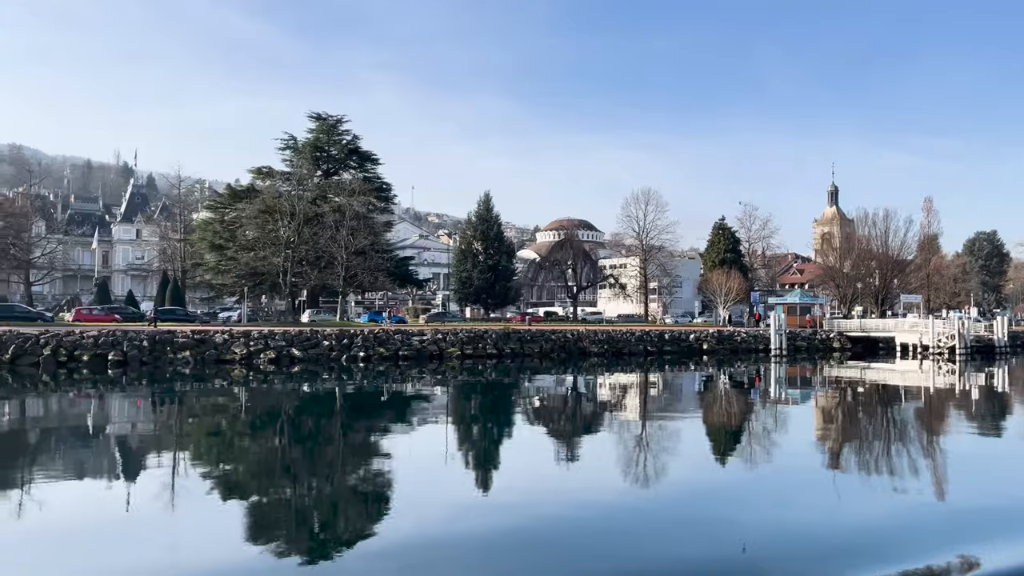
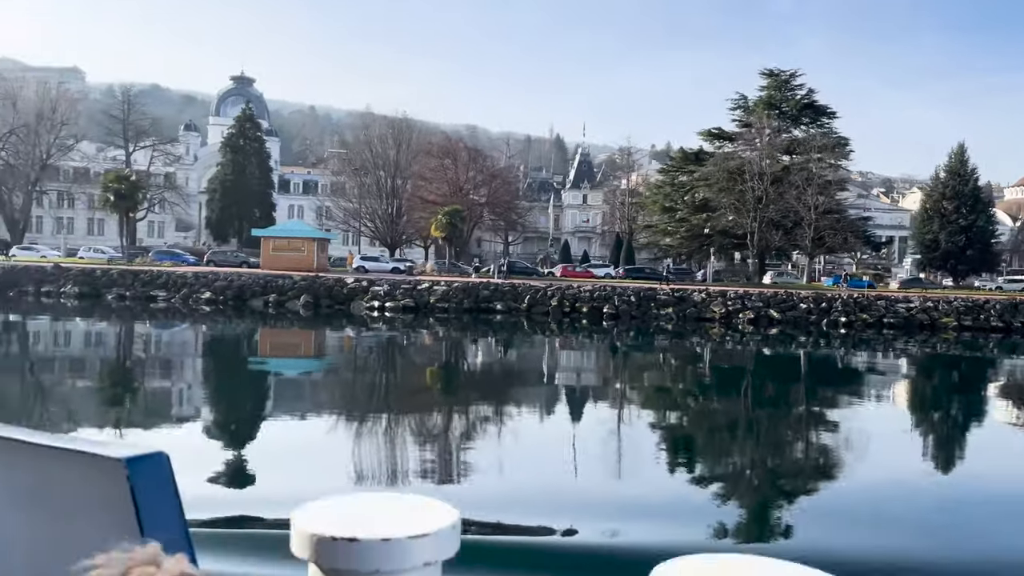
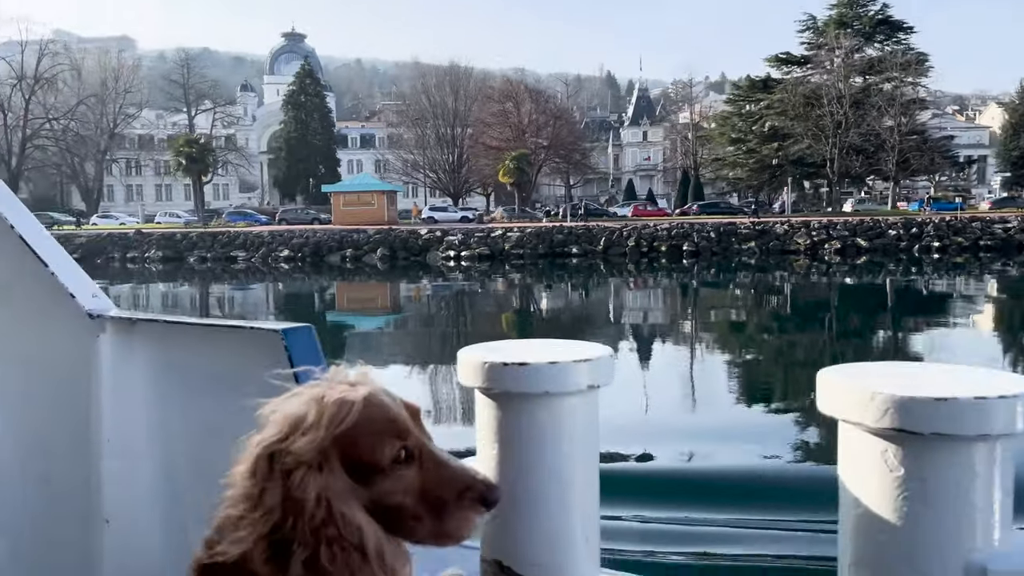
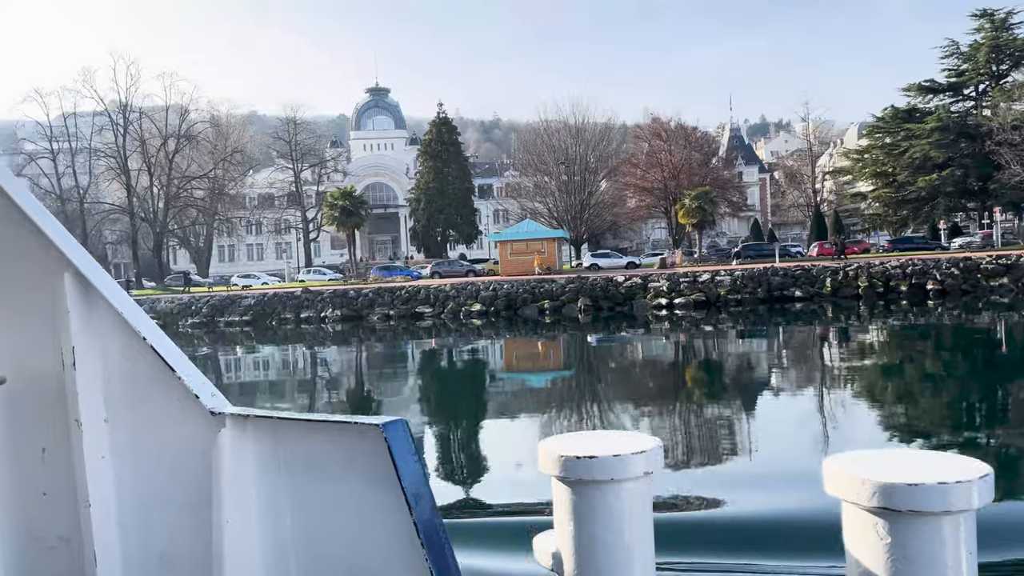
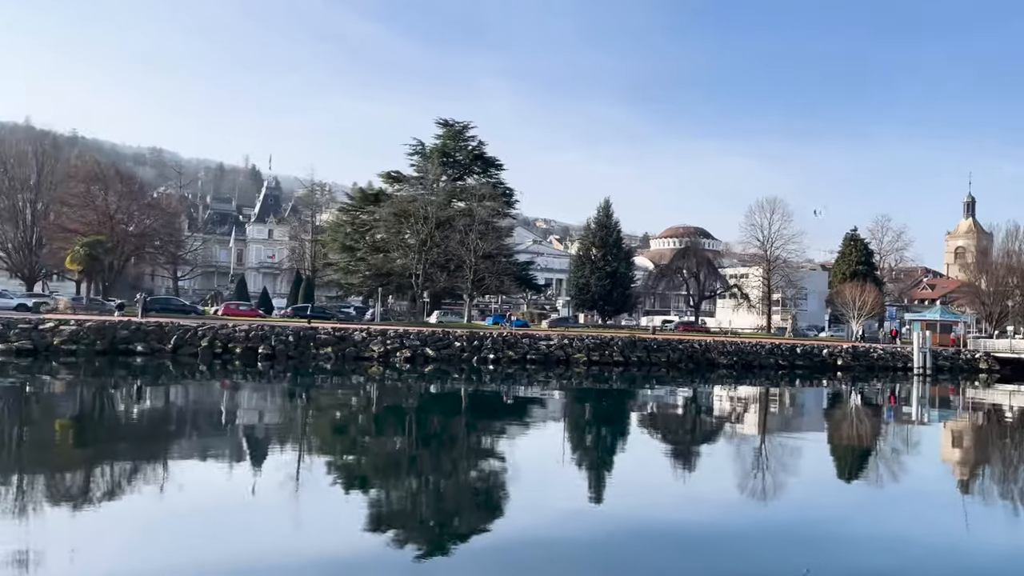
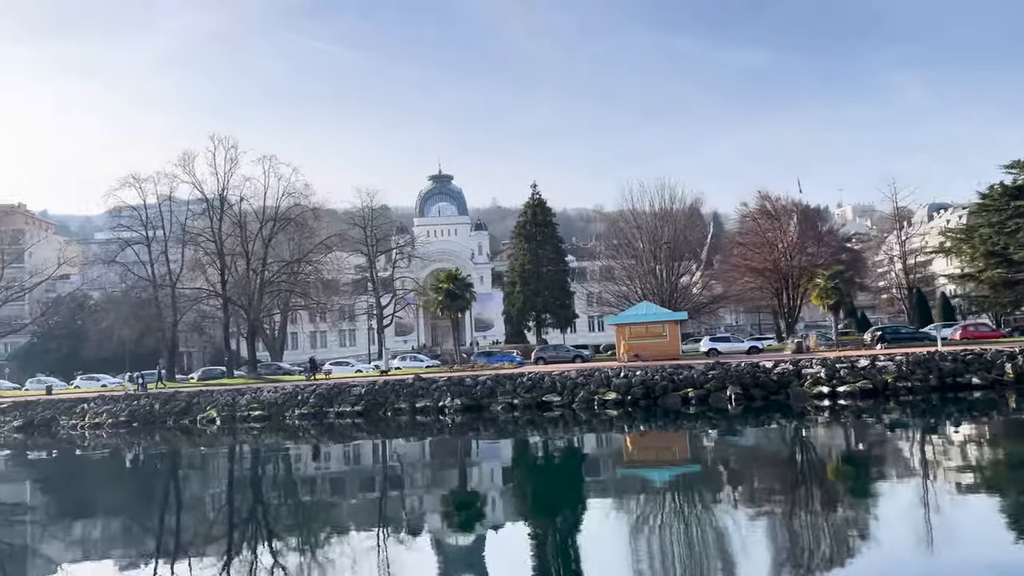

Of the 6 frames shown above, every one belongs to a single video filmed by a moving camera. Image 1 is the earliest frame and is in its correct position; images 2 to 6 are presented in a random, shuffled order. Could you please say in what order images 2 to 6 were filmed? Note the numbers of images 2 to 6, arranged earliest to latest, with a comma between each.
5, 2, 3, 4, 6
